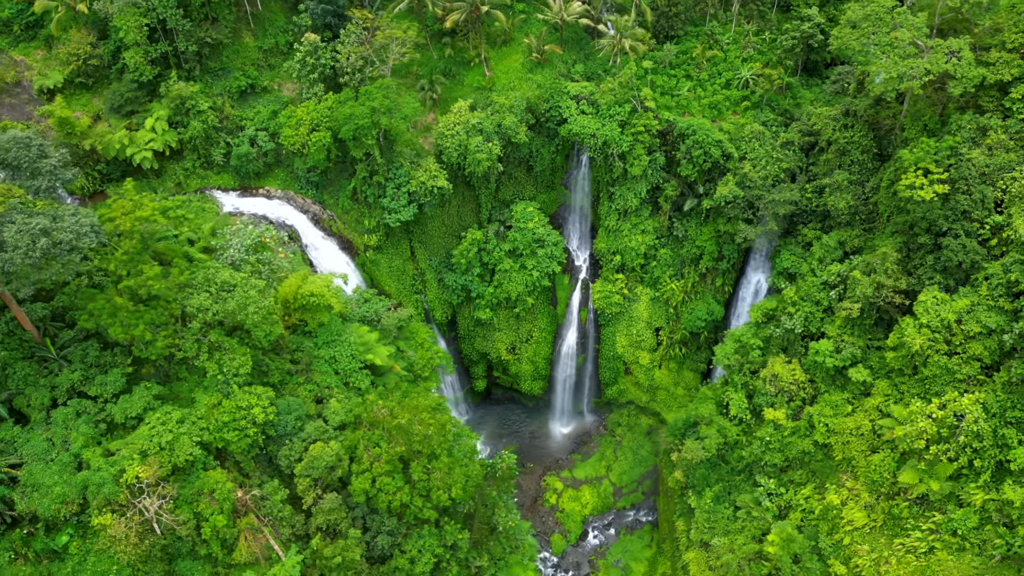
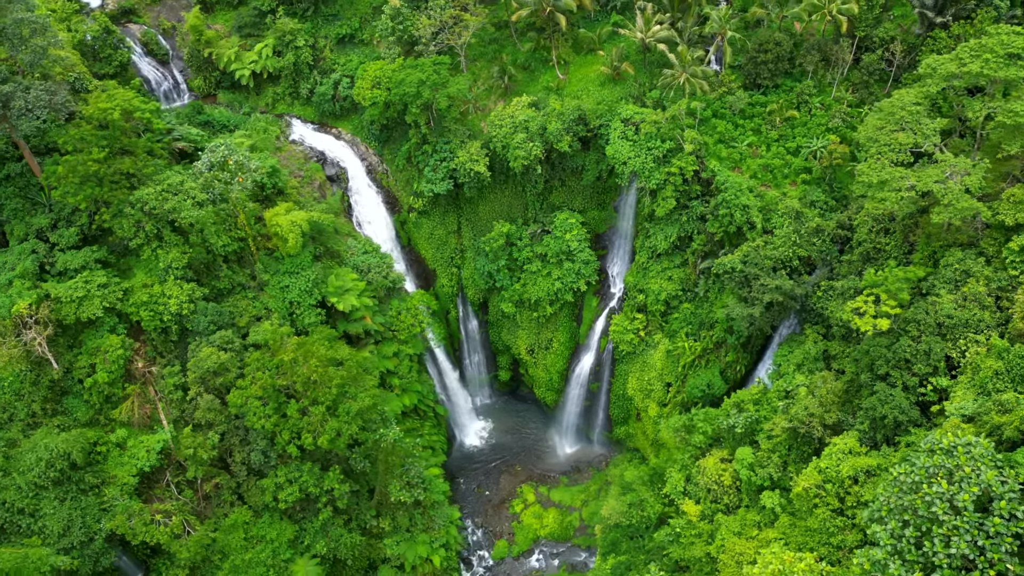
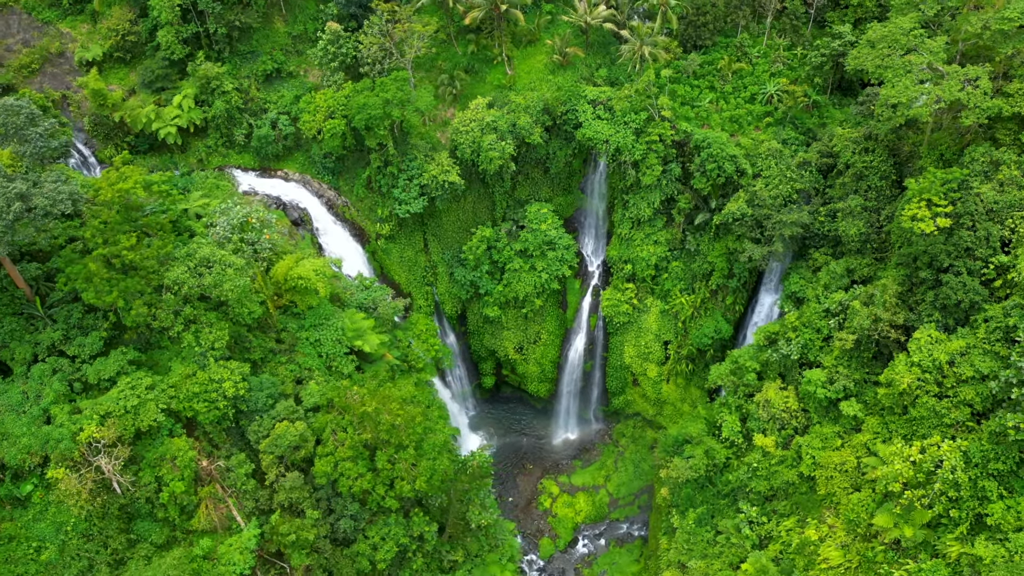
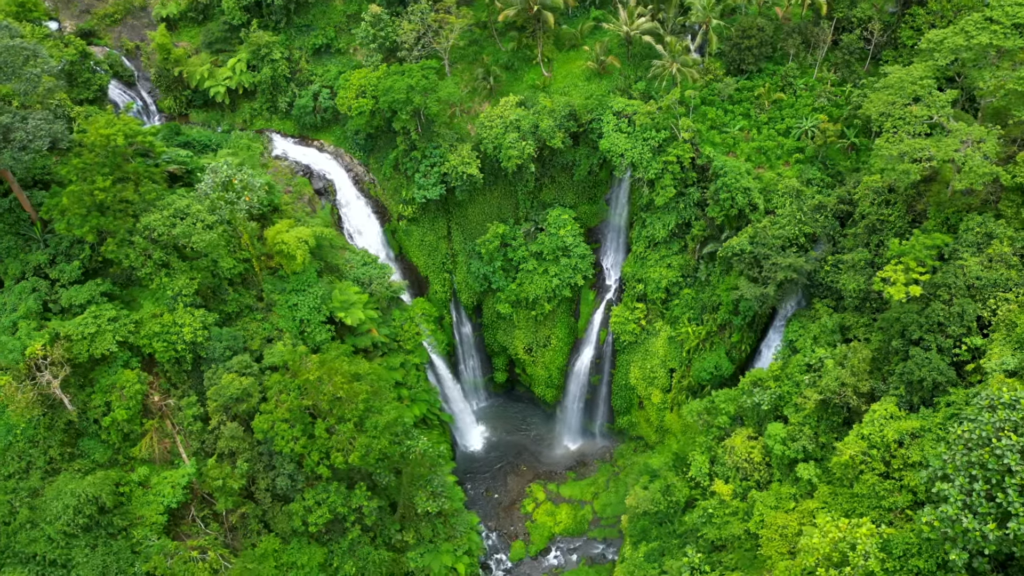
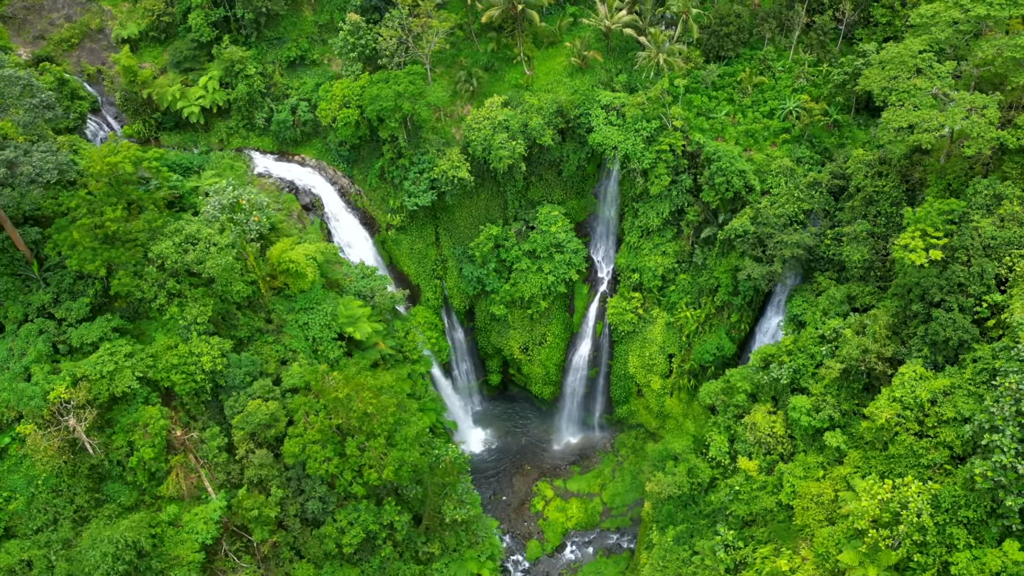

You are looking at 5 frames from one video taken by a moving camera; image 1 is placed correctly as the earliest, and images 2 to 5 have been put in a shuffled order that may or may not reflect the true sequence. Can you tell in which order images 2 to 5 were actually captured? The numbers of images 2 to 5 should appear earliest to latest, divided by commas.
3, 5, 4, 2
